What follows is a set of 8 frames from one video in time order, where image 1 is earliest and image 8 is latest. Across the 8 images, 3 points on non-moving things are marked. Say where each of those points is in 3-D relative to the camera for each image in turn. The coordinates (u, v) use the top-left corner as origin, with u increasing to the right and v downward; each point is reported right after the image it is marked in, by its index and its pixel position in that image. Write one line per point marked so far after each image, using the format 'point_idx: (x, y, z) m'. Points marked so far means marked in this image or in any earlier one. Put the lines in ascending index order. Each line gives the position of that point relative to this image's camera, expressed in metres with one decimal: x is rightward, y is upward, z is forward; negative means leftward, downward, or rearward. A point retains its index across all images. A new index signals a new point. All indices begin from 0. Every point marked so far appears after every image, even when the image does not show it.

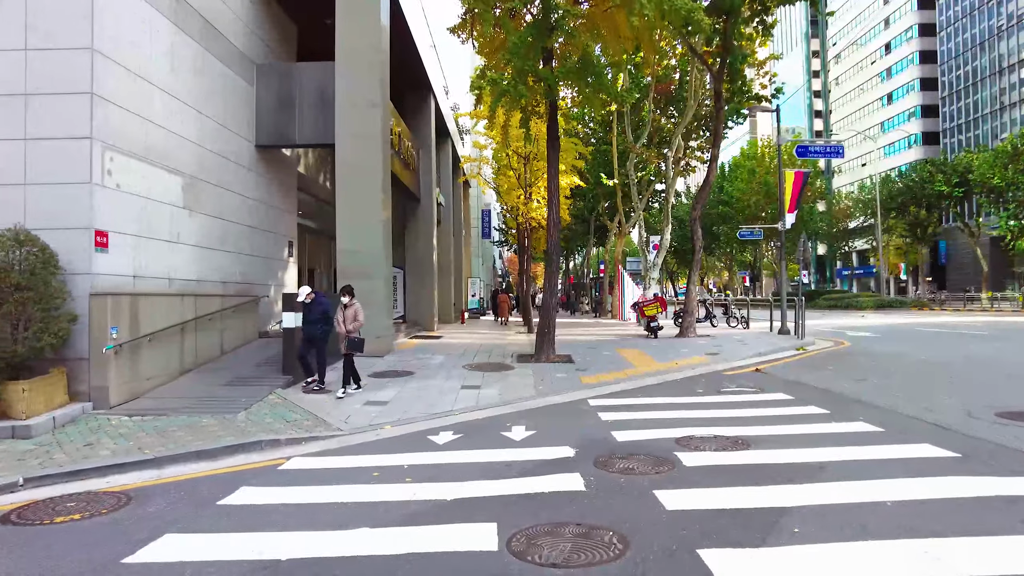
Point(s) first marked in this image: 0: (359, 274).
0: (-3.0, +0.3, +13.4) m
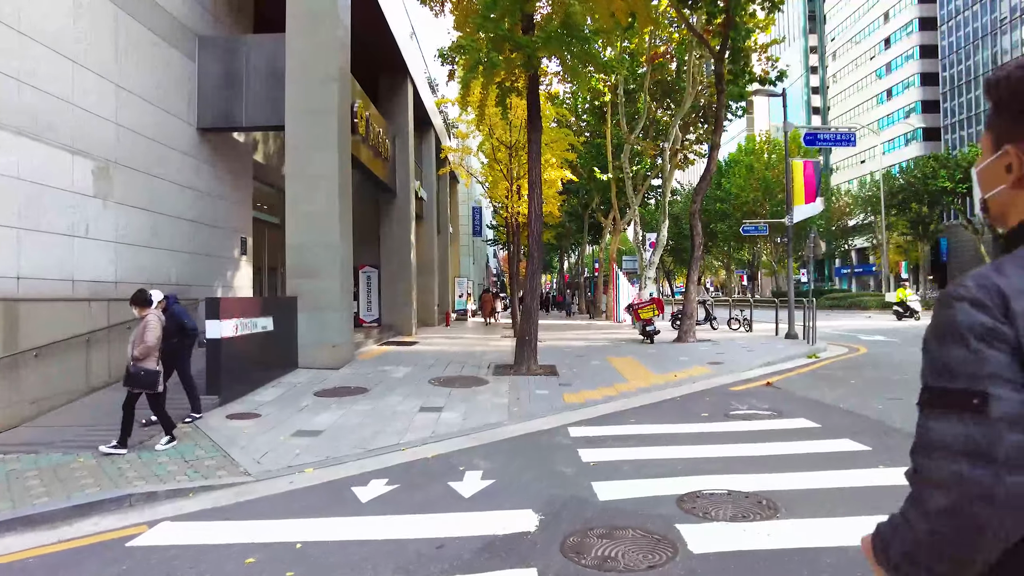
0: (-3.5, +0.3, +11.7) m
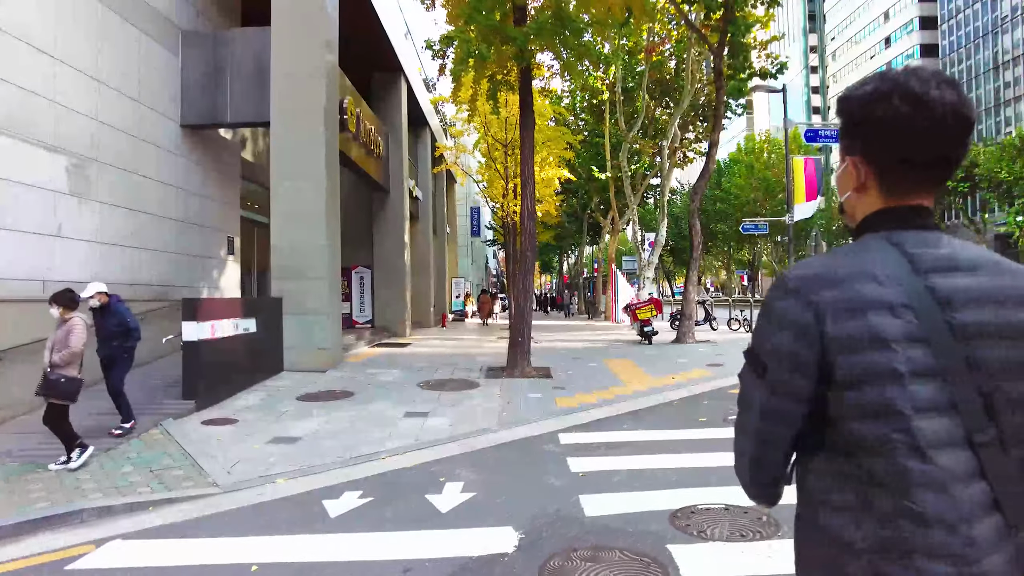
0: (-3.6, +0.2, +11.3) m
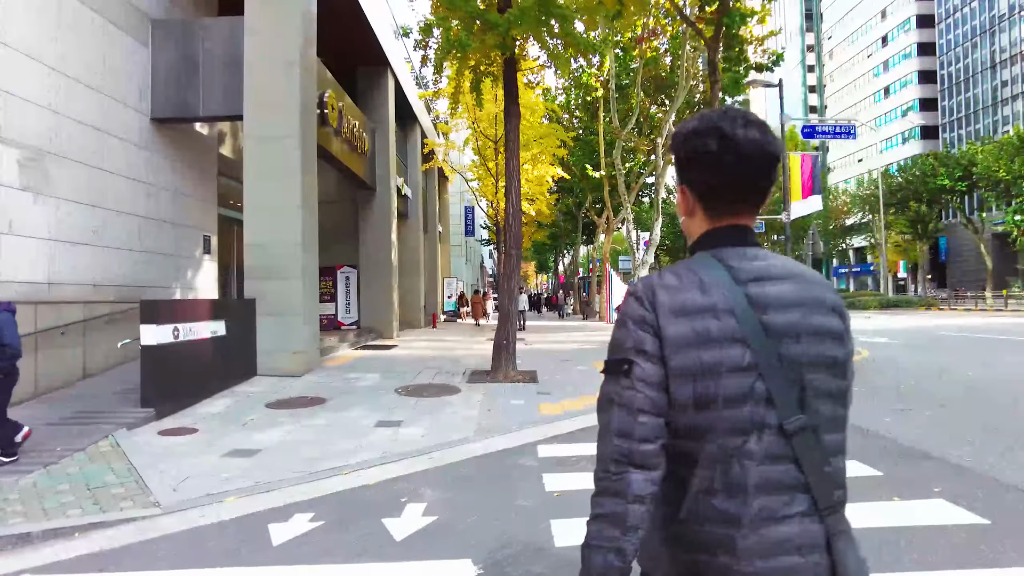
0: (-3.9, +0.2, +10.8) m
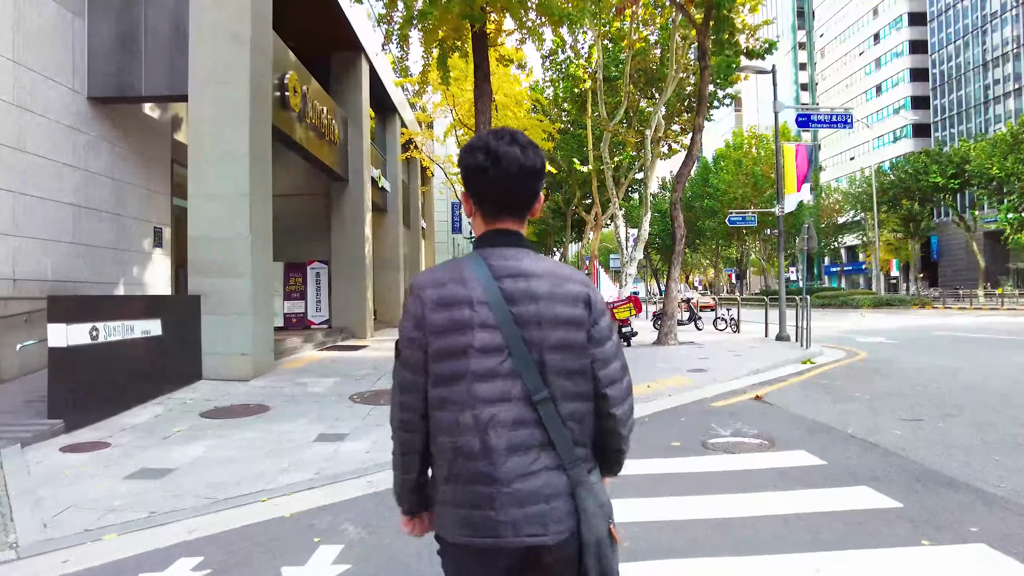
0: (-4.3, +0.3, +9.9) m
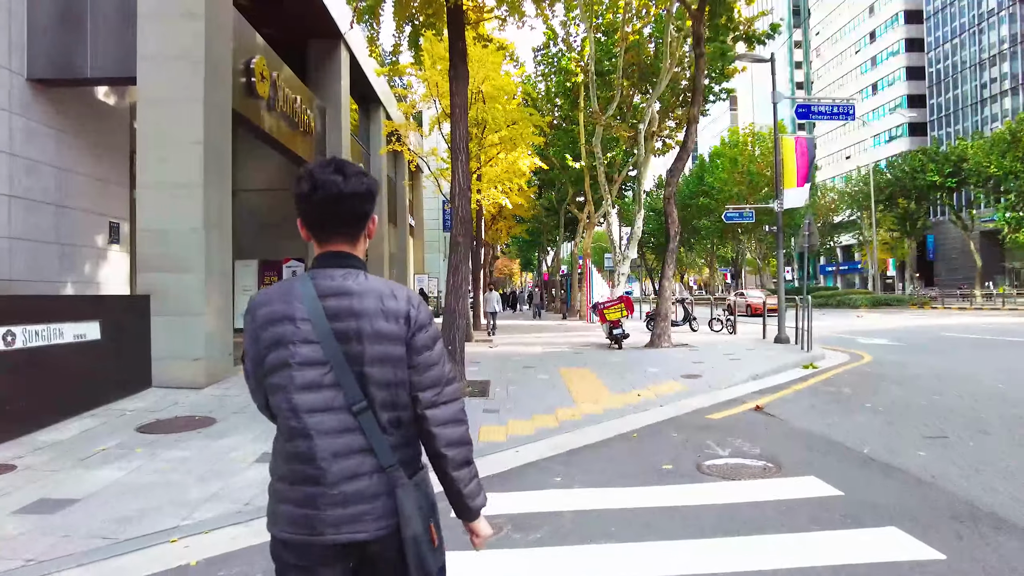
0: (-4.6, +0.3, +9.0) m
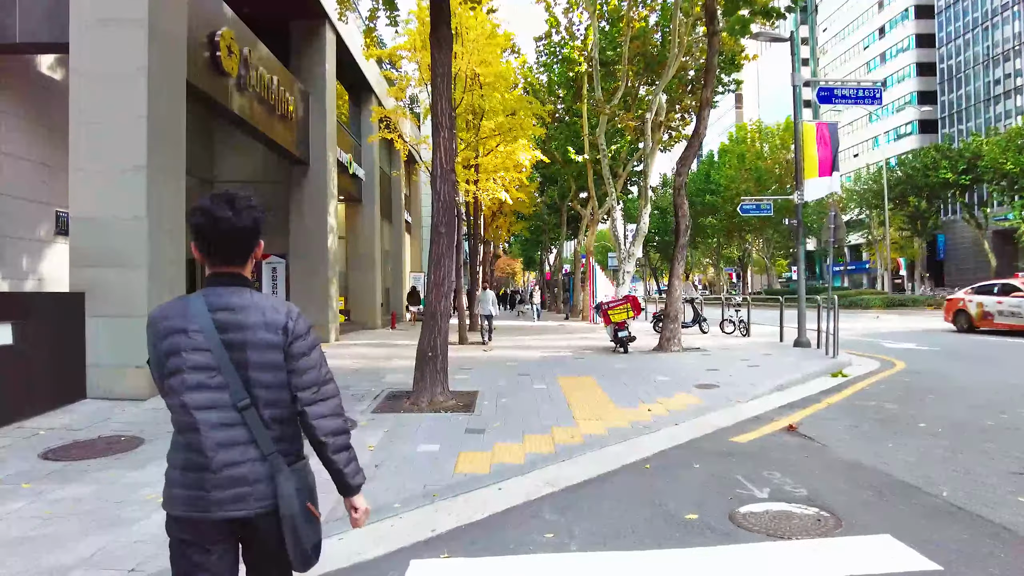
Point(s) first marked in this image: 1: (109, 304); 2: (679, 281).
0: (-4.7, +0.4, +7.8) m
1: (-4.7, -0.2, +7.8) m
2: (+3.5, +0.2, +14.1) m
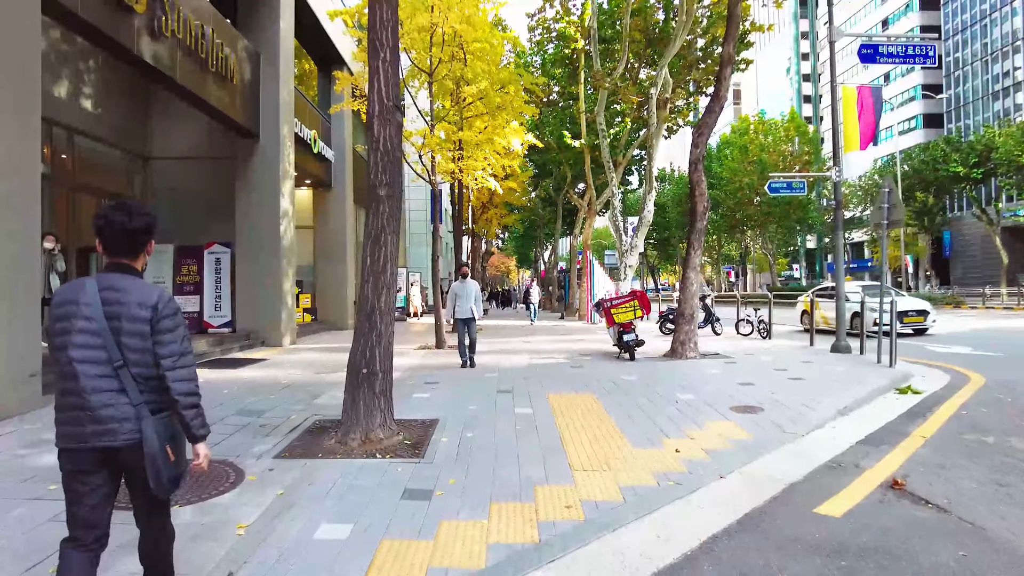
0: (-4.9, +0.4, +5.5) m
1: (-4.9, -0.1, +5.5) m
2: (+3.2, +0.3, +11.8) m
